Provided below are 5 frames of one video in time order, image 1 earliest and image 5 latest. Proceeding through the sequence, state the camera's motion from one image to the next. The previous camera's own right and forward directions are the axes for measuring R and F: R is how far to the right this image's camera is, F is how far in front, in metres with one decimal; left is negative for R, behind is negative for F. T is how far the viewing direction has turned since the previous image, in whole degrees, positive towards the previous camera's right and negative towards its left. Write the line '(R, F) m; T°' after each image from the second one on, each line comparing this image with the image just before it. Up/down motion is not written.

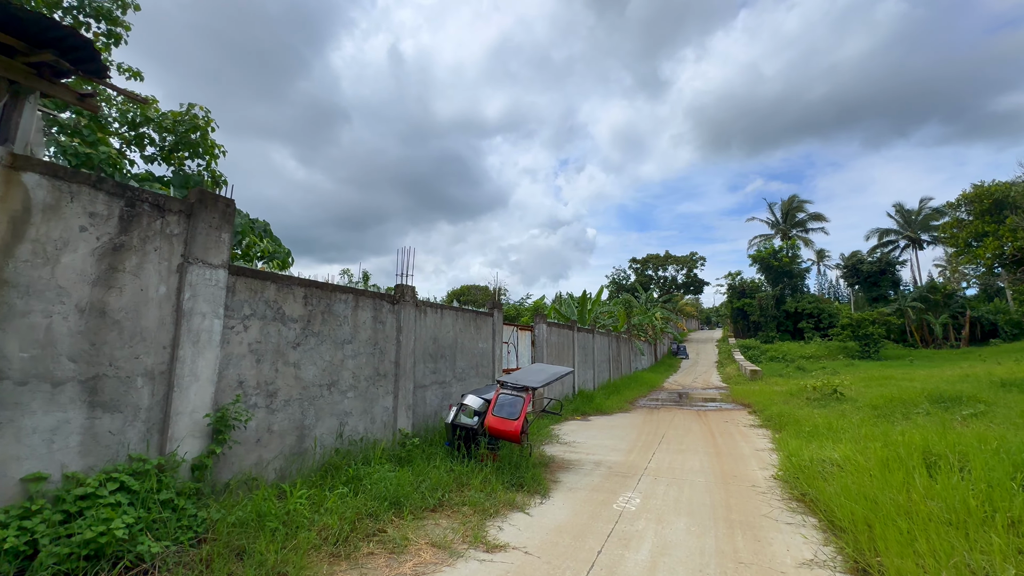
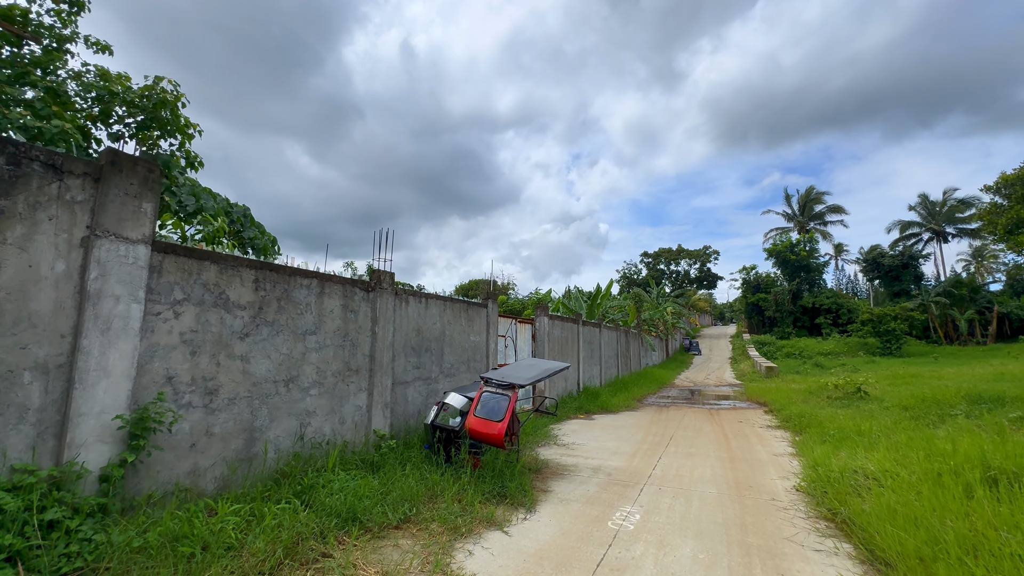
(+0.3, +0.6) m; -1°
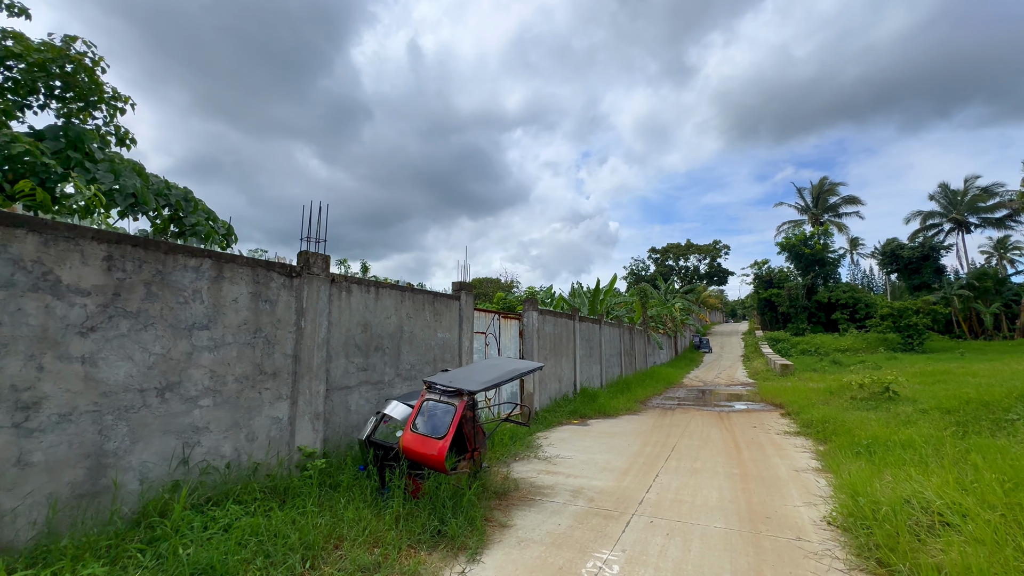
(+0.5, +1.0) m; -1°
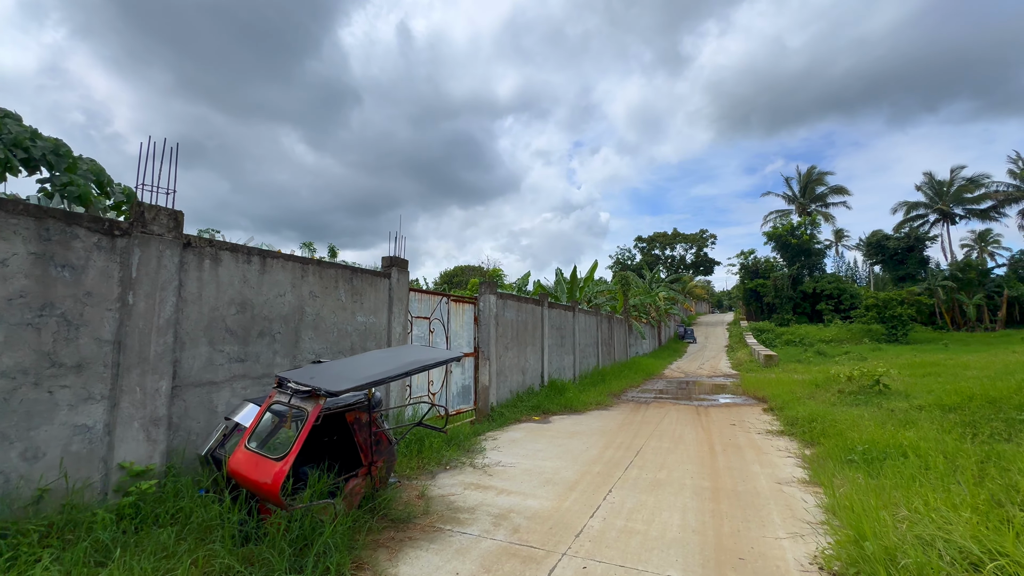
(+0.6, +1.0) m; +1°
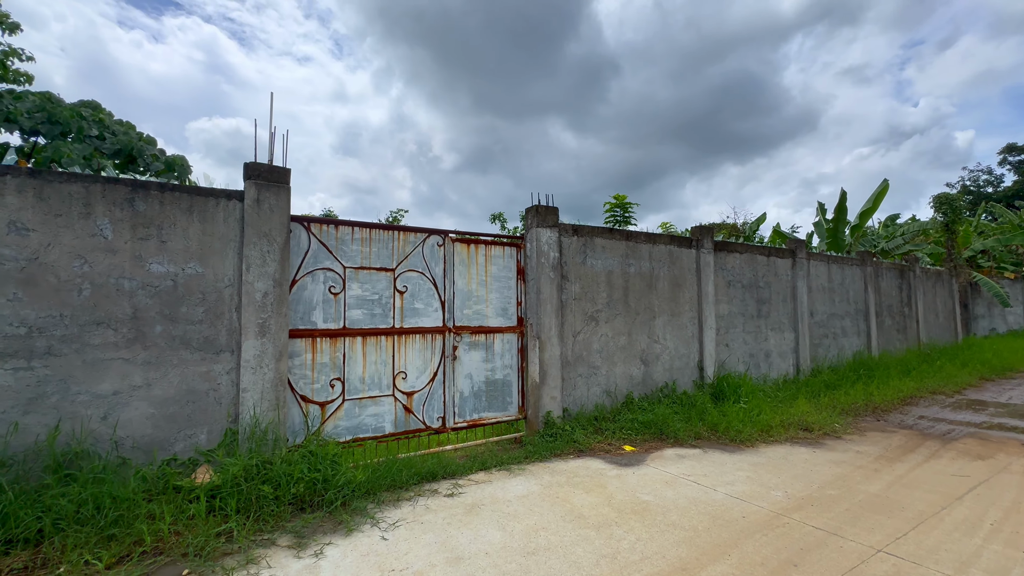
(+2.0, +4.0) m; -33°
